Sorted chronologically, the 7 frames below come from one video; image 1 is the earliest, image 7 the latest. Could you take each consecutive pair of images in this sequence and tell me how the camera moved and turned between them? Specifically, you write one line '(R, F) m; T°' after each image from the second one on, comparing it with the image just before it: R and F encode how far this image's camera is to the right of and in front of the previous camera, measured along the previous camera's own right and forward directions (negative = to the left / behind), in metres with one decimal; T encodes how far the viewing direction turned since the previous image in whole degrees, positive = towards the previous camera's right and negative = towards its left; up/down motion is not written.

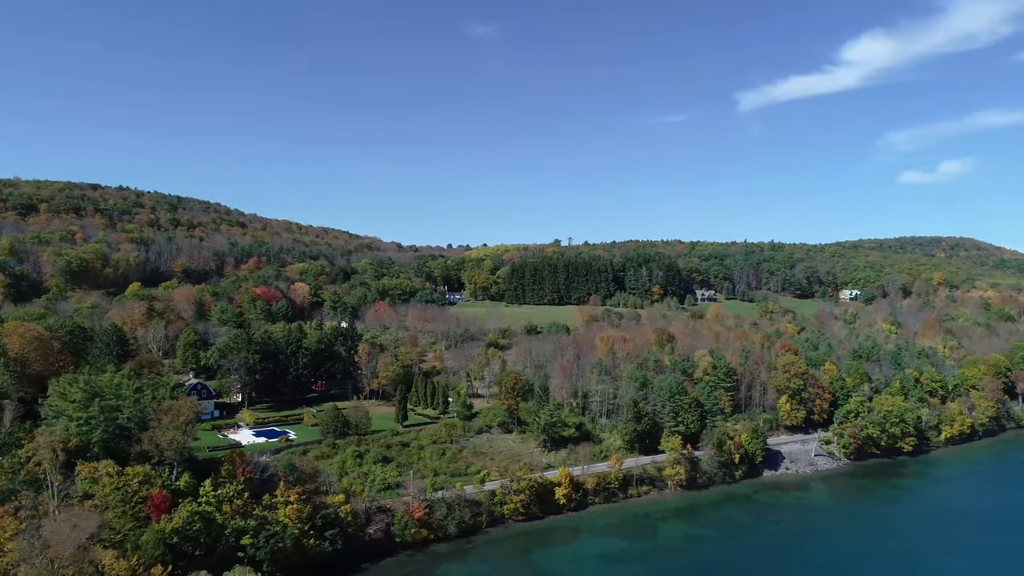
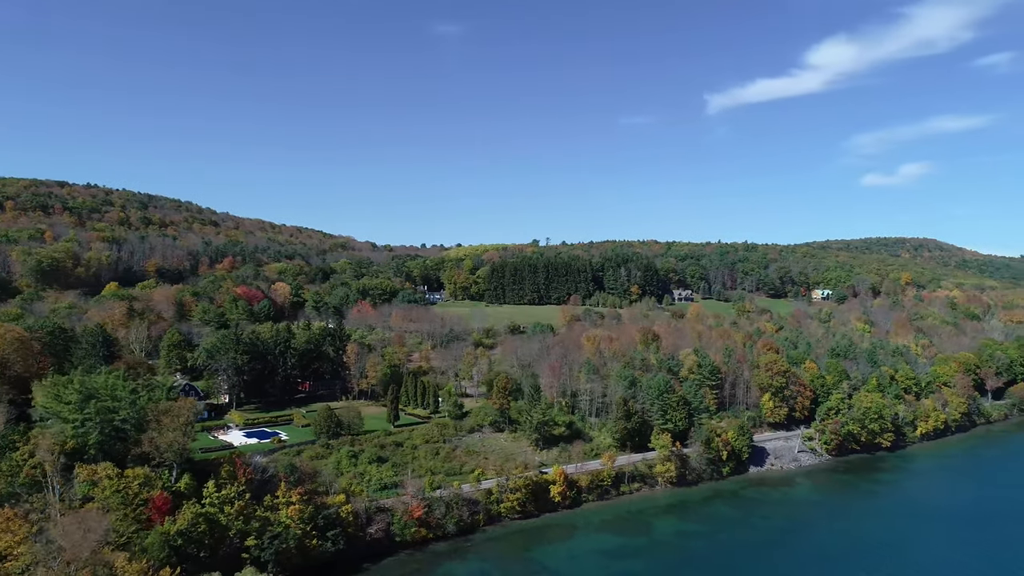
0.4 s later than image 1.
(-1.5, -0.3) m; +2°
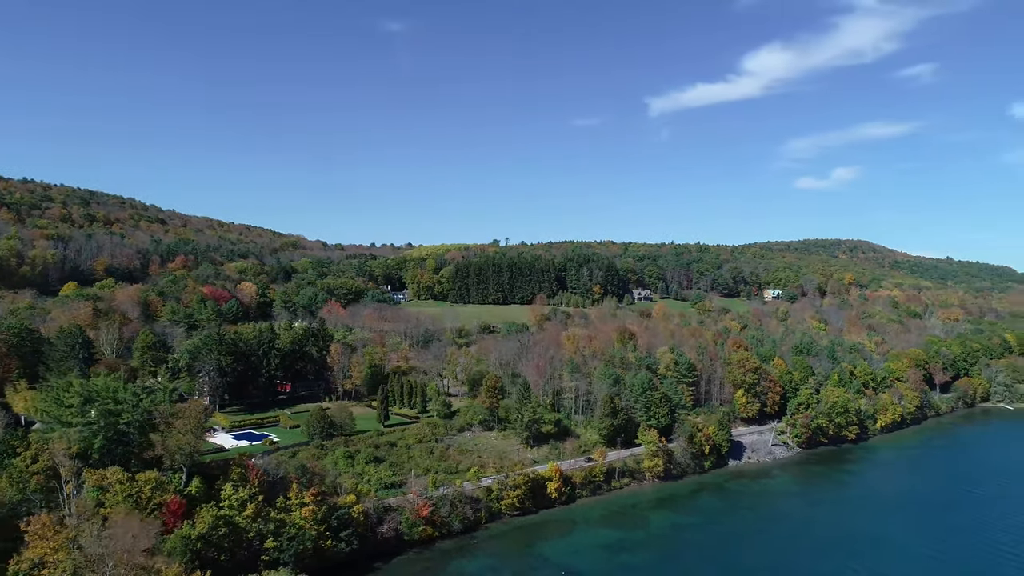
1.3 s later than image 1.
(-3.5, -0.4) m; +4°
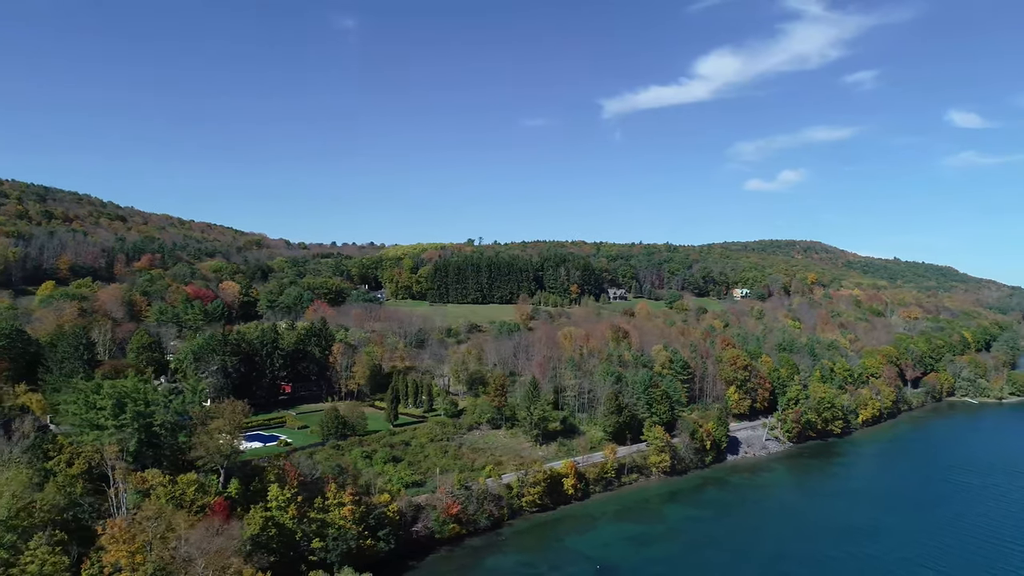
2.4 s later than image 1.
(-4.1, -0.3) m; +3°
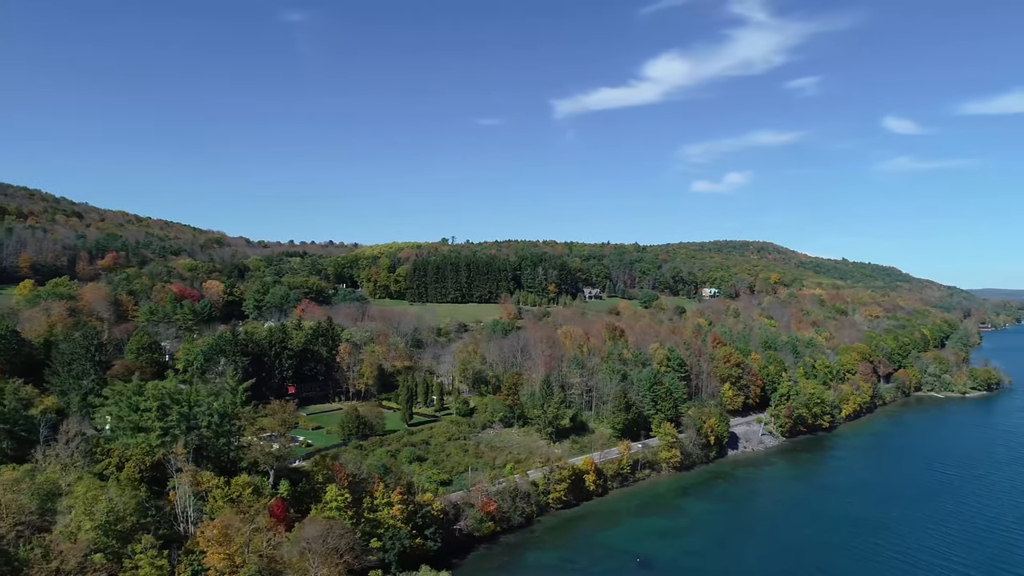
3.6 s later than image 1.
(-4.8, -0.2) m; +3°
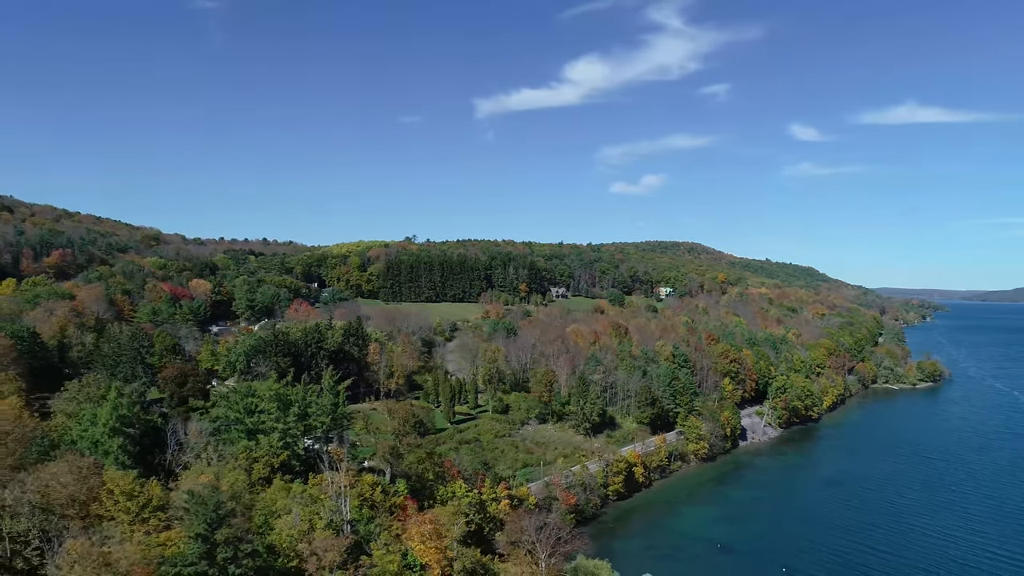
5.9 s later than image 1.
(-9.1, -1.0) m; +5°
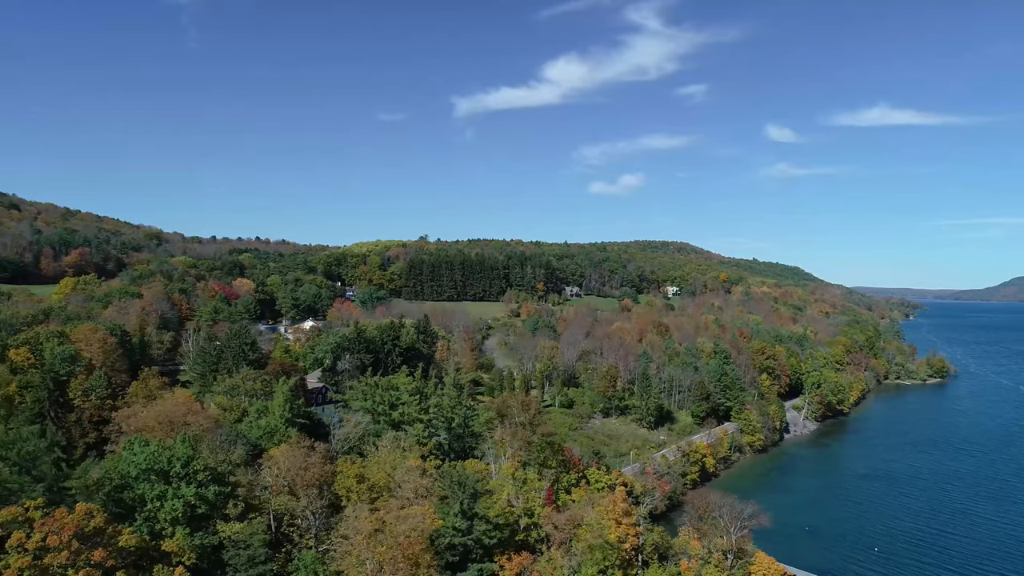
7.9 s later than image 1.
(-7.3, -2.6) m; 0°
